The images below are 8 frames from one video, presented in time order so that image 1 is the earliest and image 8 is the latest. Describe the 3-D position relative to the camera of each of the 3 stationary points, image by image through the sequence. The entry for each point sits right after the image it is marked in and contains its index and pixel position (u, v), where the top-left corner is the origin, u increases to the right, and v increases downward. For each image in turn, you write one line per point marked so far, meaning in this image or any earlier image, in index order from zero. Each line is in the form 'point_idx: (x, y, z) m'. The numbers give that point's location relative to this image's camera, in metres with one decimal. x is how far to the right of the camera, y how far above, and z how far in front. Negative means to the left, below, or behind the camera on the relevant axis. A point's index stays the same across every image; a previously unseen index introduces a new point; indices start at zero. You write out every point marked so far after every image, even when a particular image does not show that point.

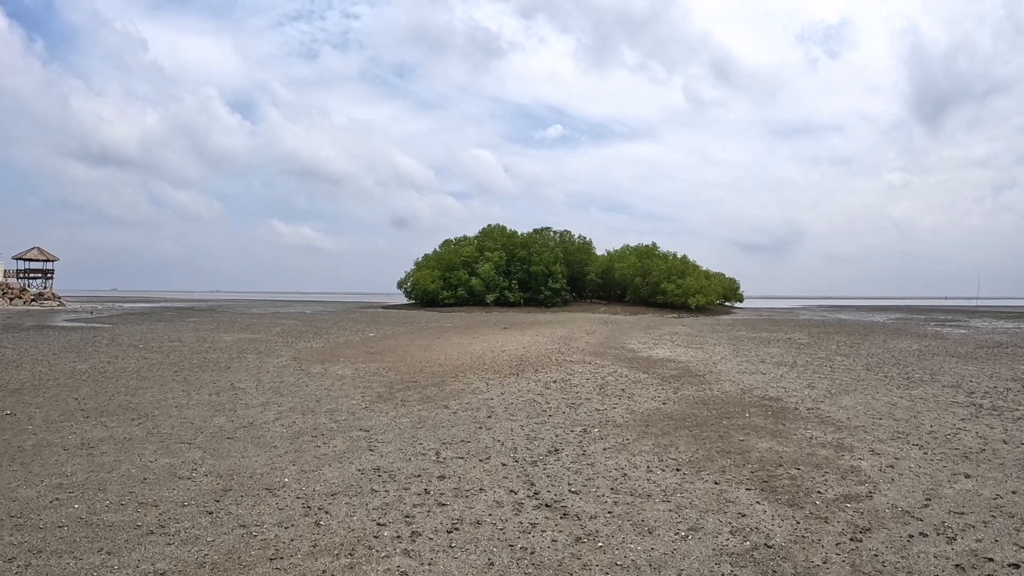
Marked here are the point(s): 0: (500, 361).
0: (-0.4, -2.1, +17.3) m
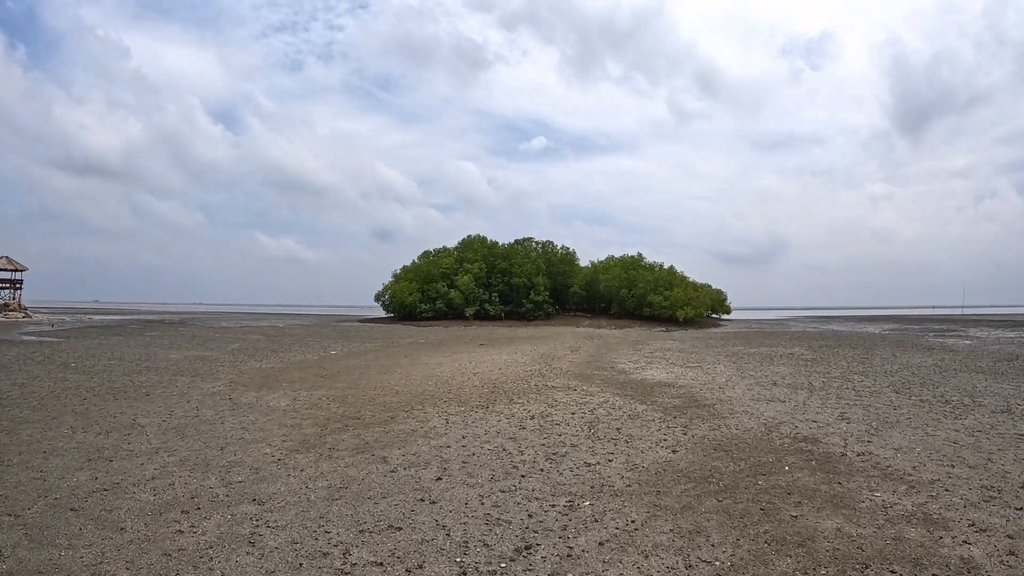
0: (-1.1, -2.4, +14.6) m
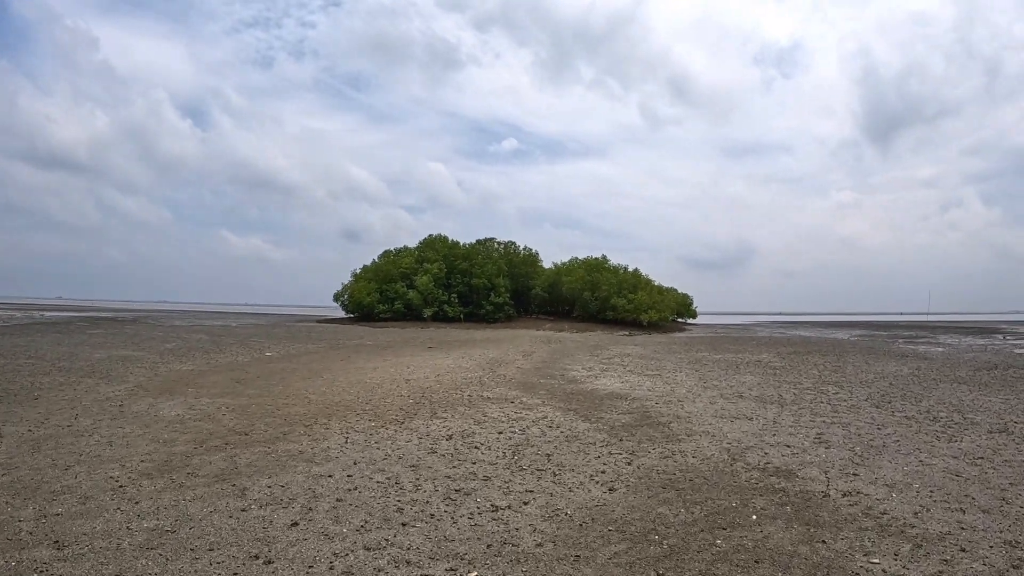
0: (-2.6, -2.3, +12.6) m
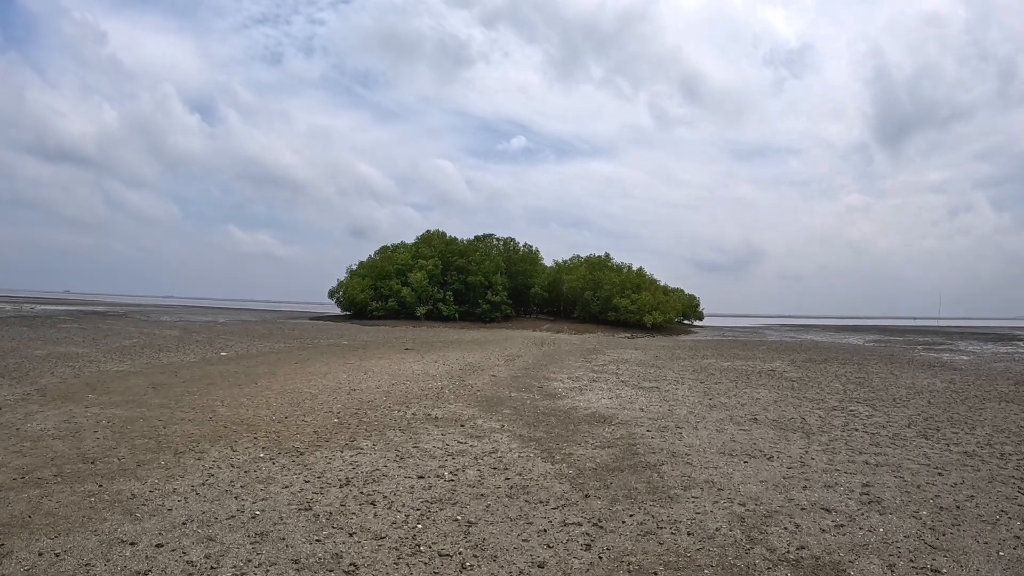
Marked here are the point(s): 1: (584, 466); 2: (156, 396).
0: (-3.3, -2.2, +10.1) m
1: (+0.8, -2.1, +7.1) m
2: (-7.6, -2.3, +12.7) m
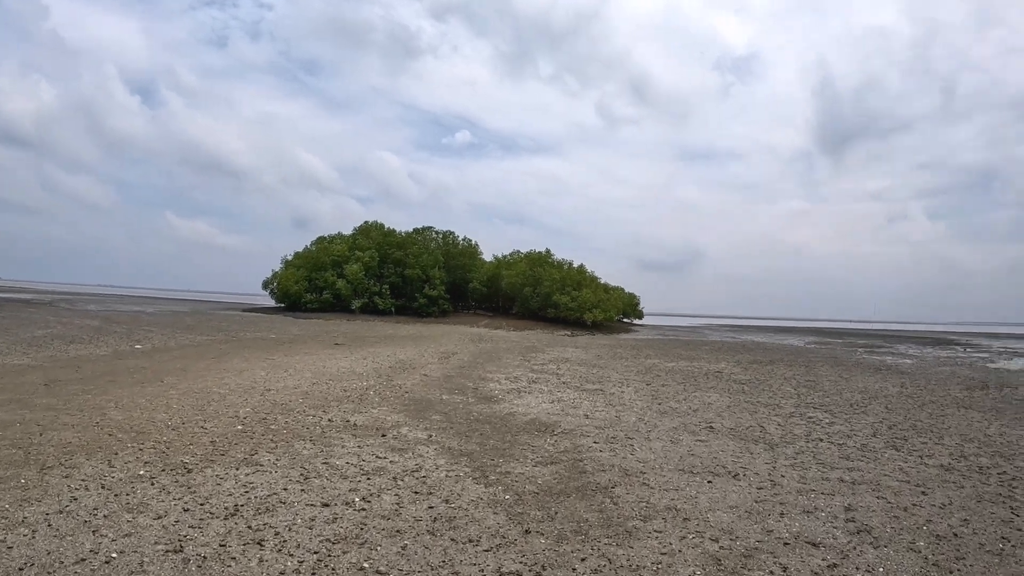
0: (-4.2, -1.9, +8.6) m
1: (+0.1, -2.0, +6.0) m
2: (-8.7, -2.0, +10.9) m
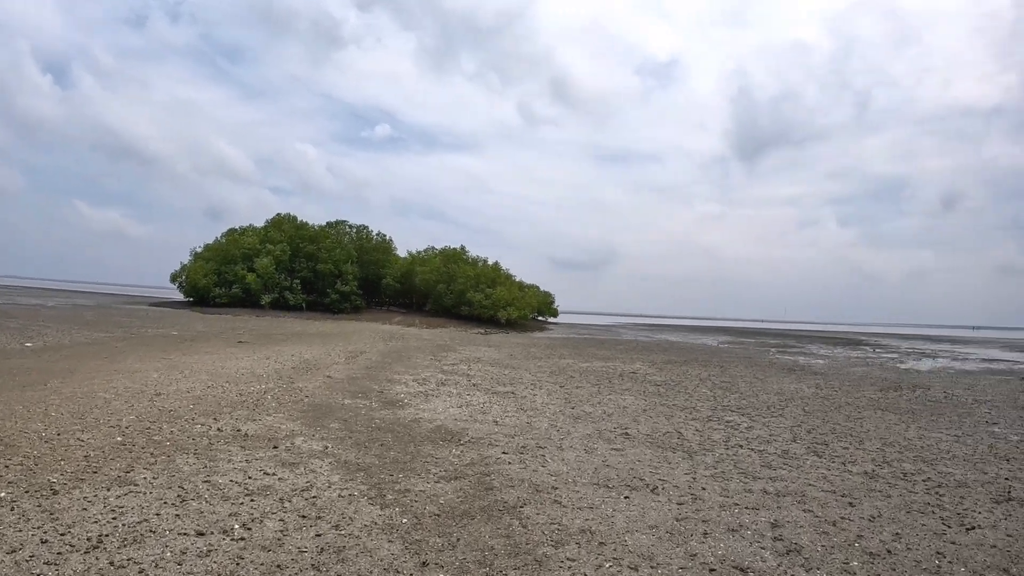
0: (-5.2, -1.8, +7.6) m
1: (-0.6, -1.9, +5.4) m
2: (-9.9, -1.8, +9.4) m
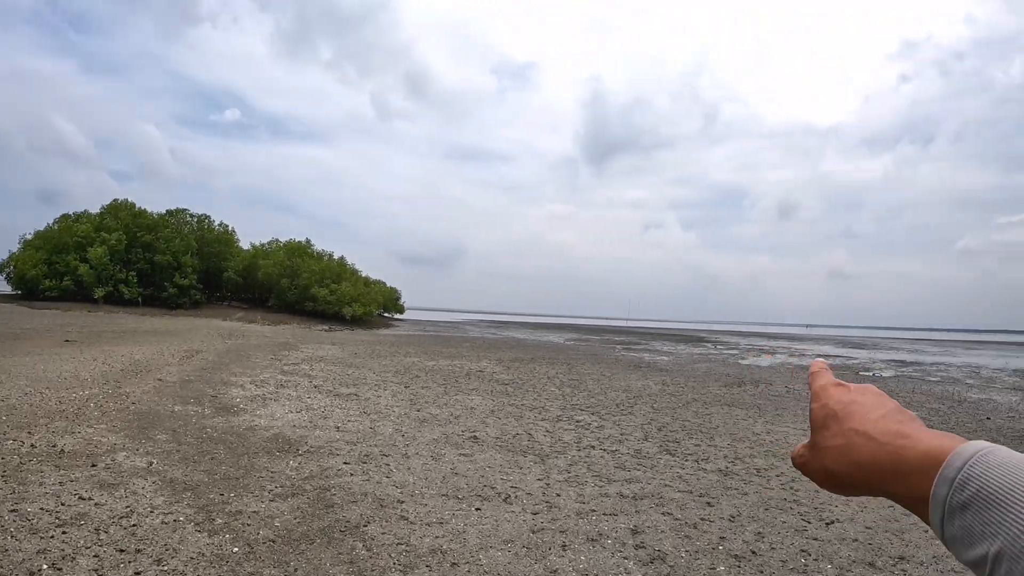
0: (-6.7, -1.6, +5.6) m
1: (-1.8, -1.8, +4.4) m
2: (-11.7, -1.5, +6.6) m
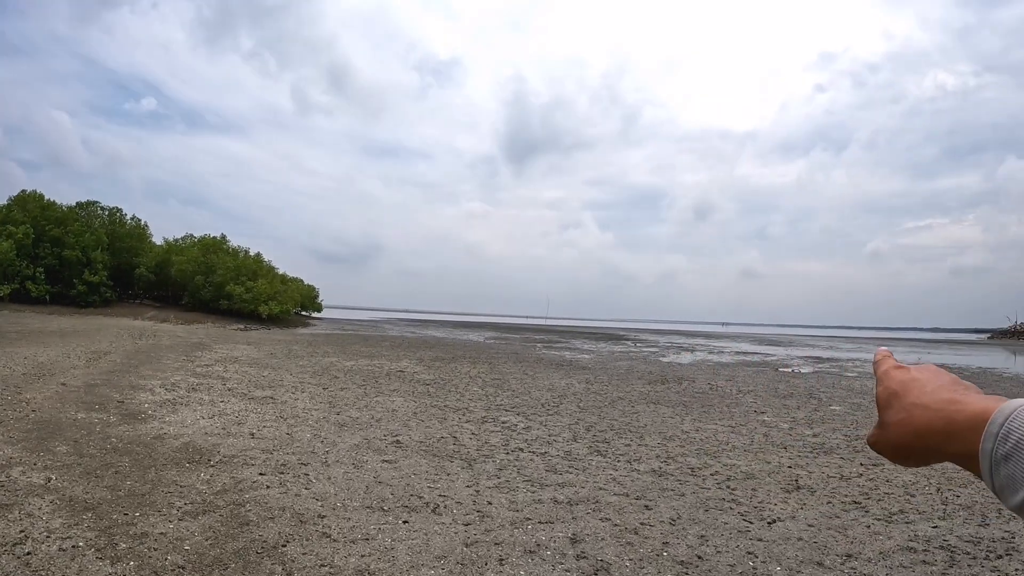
0: (-7.2, -1.6, +4.6) m
1: (-2.2, -1.8, +3.9) m
2: (-12.2, -1.5, +5.0) m
